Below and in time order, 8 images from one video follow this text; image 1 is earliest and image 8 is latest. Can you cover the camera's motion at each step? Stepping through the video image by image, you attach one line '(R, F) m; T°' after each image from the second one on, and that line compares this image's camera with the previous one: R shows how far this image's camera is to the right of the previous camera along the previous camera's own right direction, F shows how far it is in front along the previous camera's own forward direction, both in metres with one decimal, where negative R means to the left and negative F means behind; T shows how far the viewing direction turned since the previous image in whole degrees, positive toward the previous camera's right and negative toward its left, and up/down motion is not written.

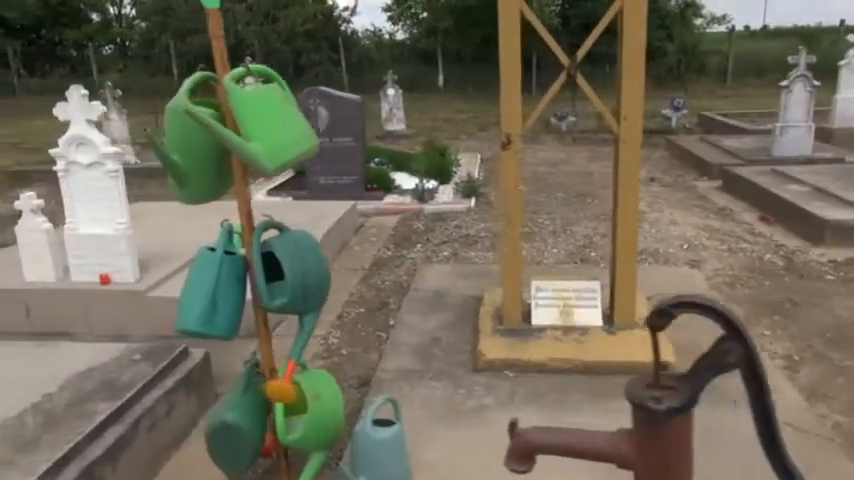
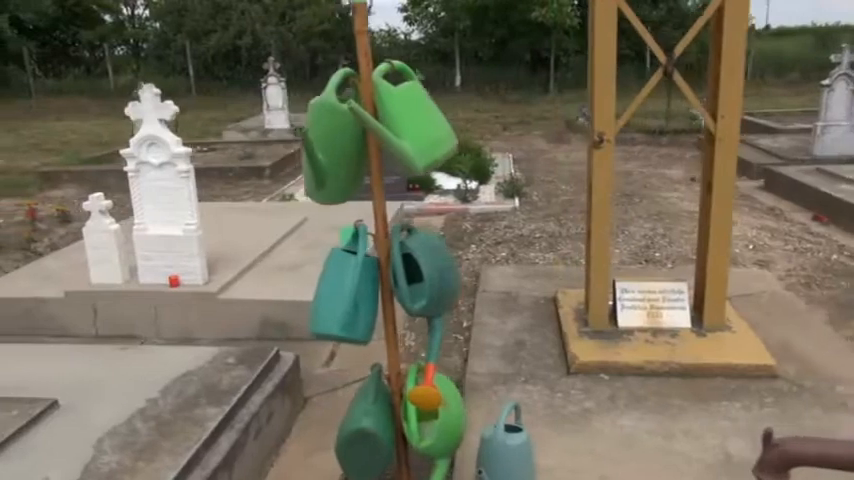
(-0.5, +0.1) m; 0°
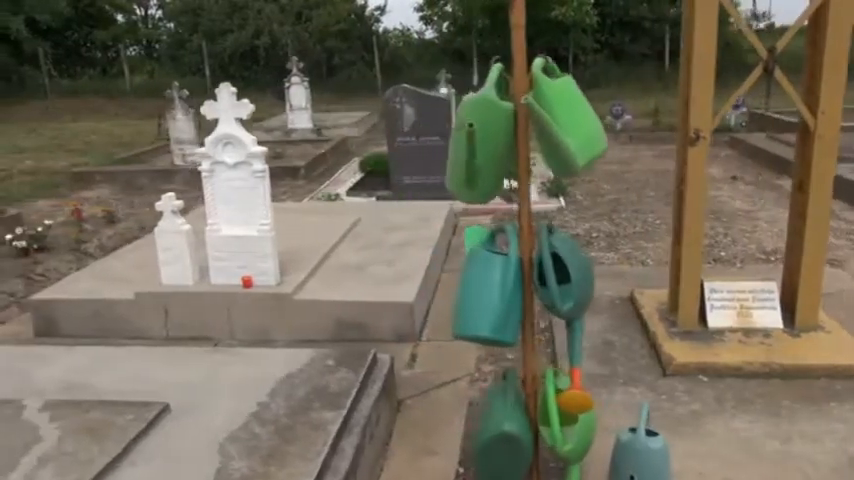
(-0.6, +0.1) m; 0°
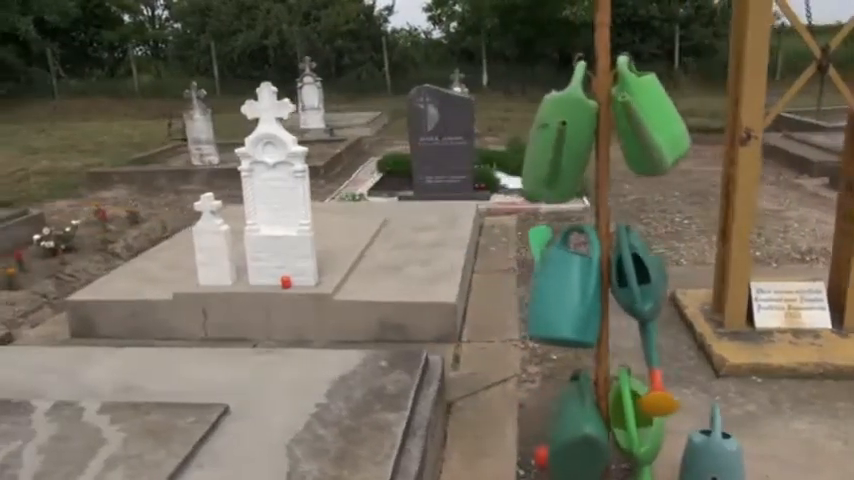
(-0.3, 0.0) m; 0°
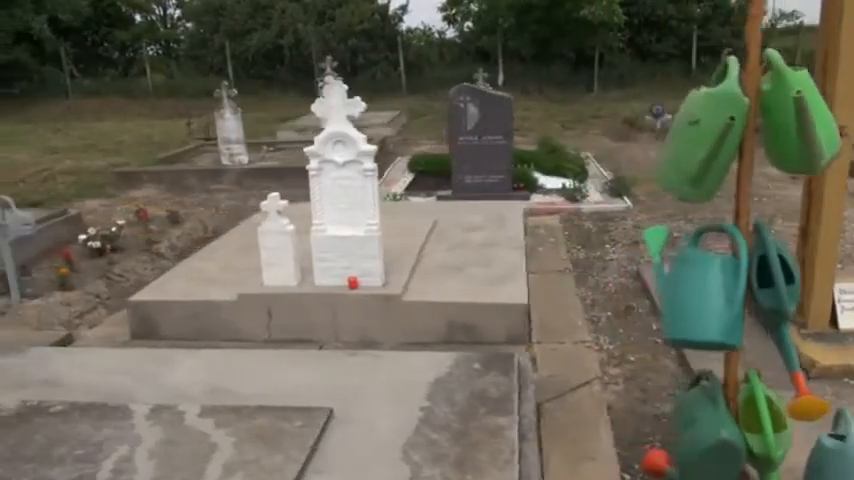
(-0.5, +0.1) m; 0°
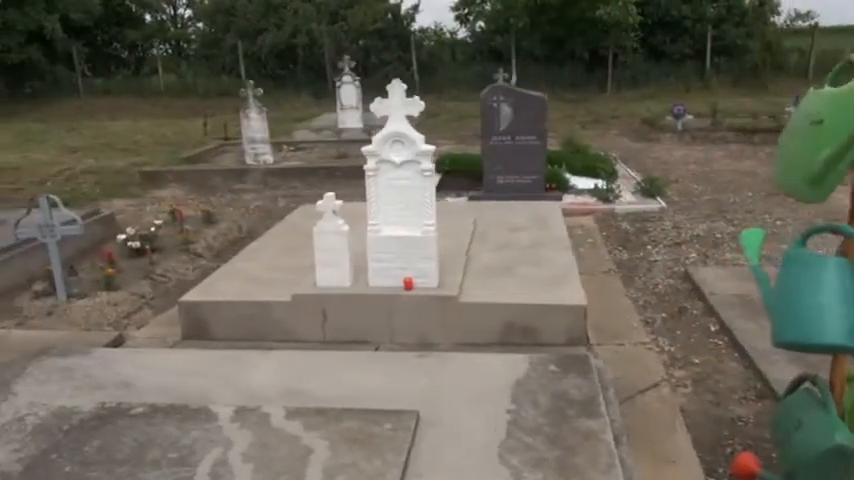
(-0.4, 0.0) m; 0°
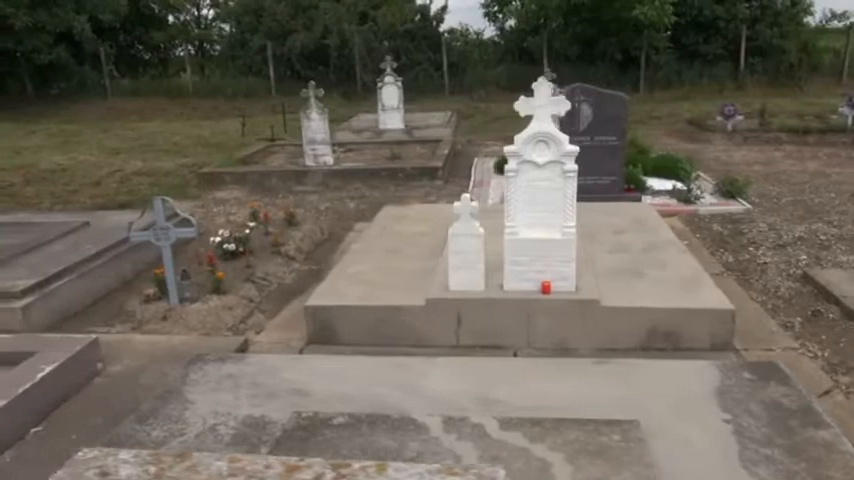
(-1.0, +0.1) m; 0°
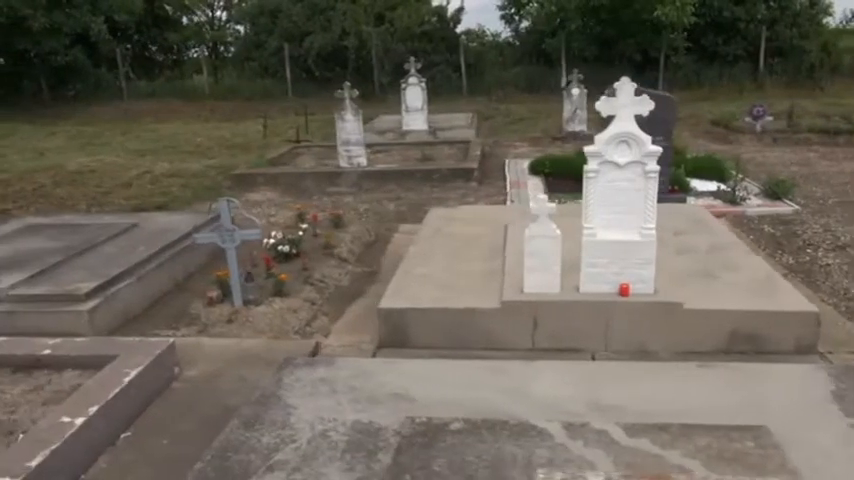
(-0.5, +0.1) m; 0°
